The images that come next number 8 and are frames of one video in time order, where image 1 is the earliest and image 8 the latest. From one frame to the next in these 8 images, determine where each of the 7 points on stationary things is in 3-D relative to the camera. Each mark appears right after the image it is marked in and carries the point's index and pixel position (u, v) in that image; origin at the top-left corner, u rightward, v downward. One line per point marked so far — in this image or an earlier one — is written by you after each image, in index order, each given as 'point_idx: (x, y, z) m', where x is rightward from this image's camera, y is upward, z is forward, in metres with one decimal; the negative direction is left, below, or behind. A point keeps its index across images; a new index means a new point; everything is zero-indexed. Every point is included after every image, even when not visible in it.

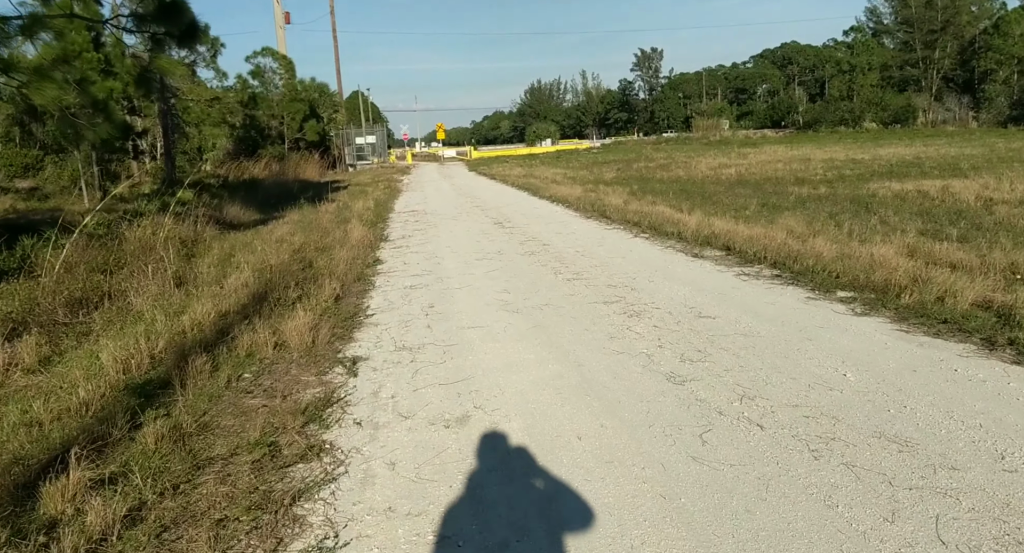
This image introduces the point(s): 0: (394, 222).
0: (-2.5, +1.1, +13.8) m
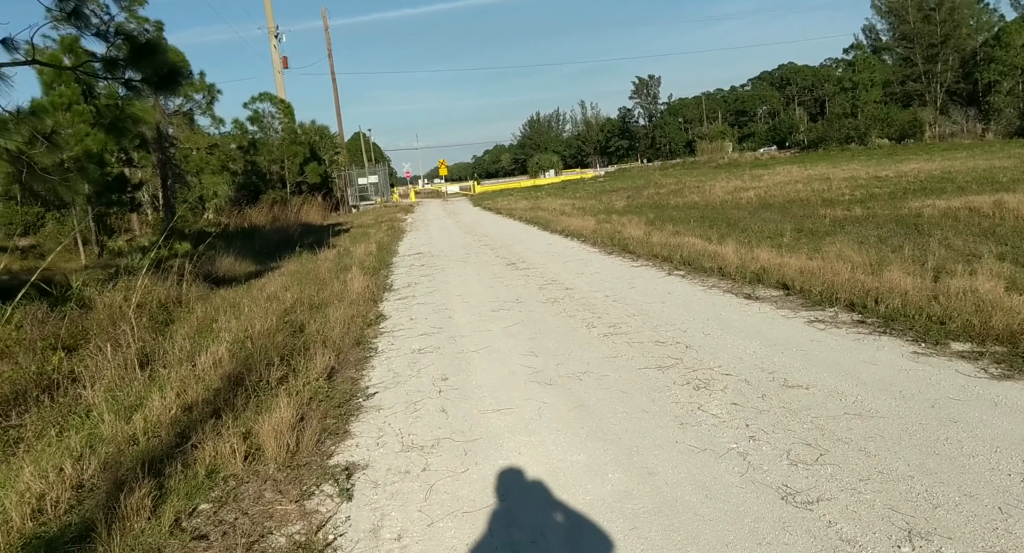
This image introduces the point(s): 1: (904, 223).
0: (-2.2, +0.2, +12.8) m
1: (+7.0, +1.0, +11.7) m
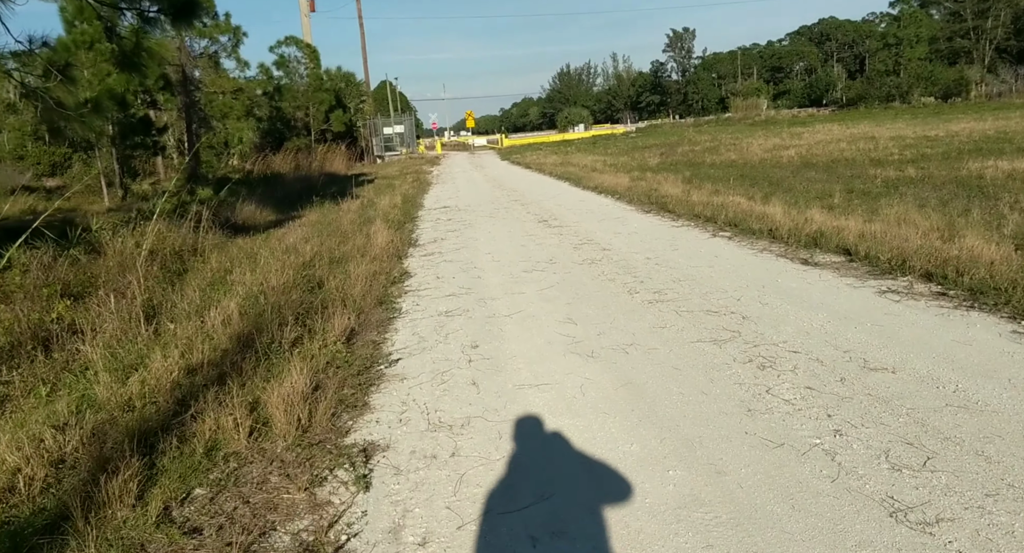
0: (-1.7, +1.0, +12.3) m
1: (+7.5, +1.5, +10.9) m
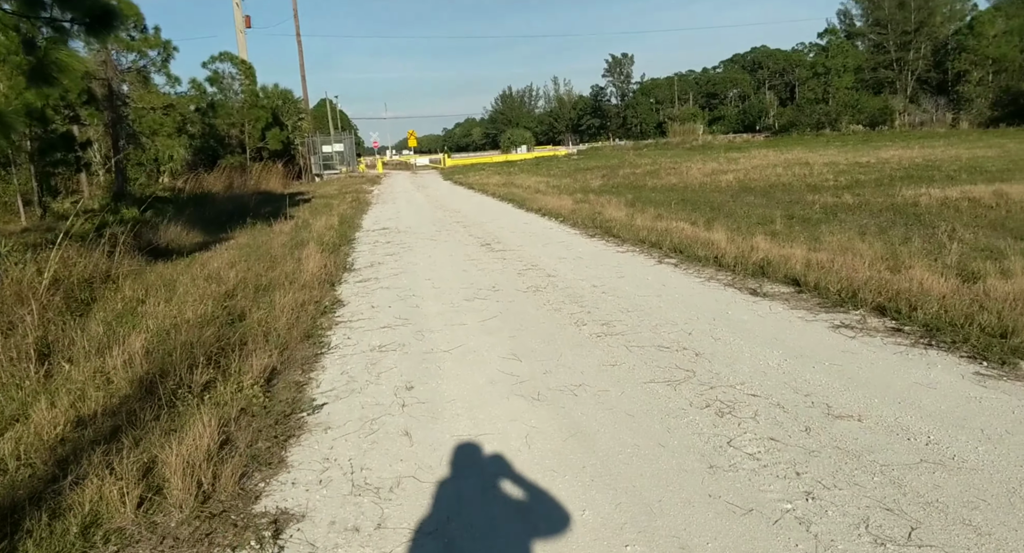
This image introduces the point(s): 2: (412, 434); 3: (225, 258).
0: (-2.7, +0.6, +11.8) m
1: (+6.6, +1.1, +11.1) m
2: (-0.6, -0.9, +3.6) m
3: (-4.1, +0.3, +9.3) m
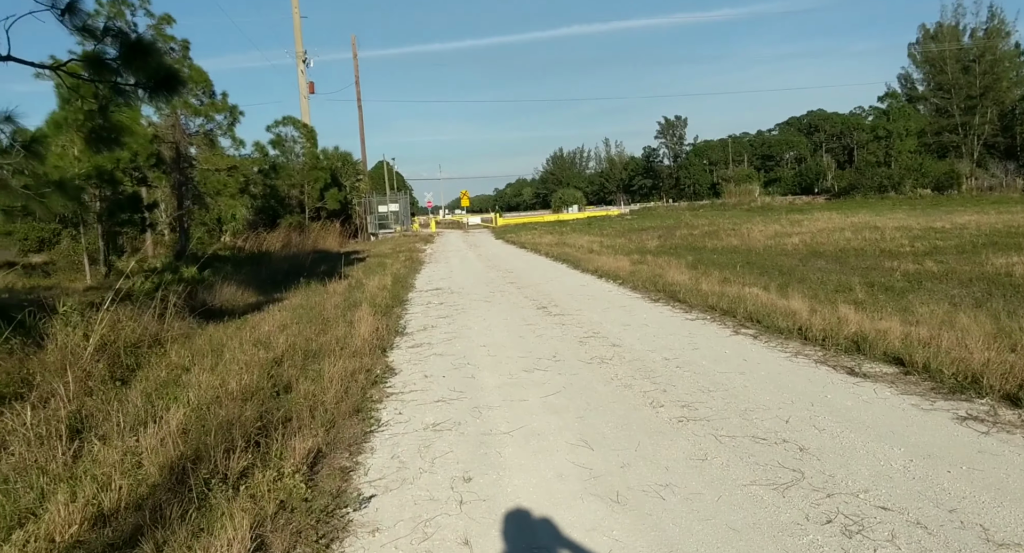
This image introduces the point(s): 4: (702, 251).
0: (-1.7, -0.5, +11.5) m
1: (+7.5, -0.1, +10.2) m
2: (-0.2, -1.2, +3.1) m
3: (-3.3, -0.6, +9.1) m
4: (+5.8, +0.8, +20.0) m
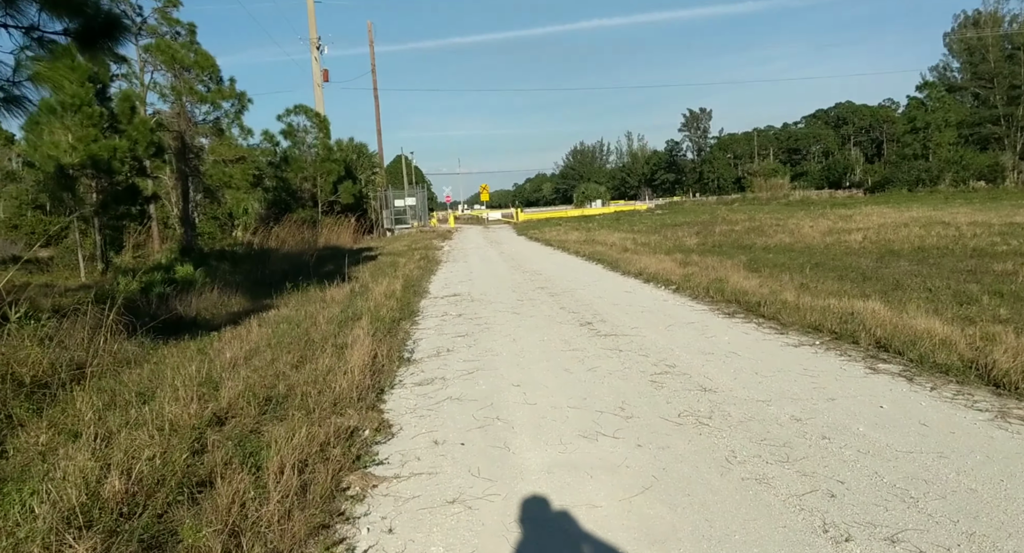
0: (-1.2, -0.6, +9.4) m
1: (+8.0, -0.2, +7.9) m
2: (+0.1, -1.4, +1.0) m
3: (-2.9, -0.7, +7.1) m
4: (+6.5, +0.7, +17.7) m
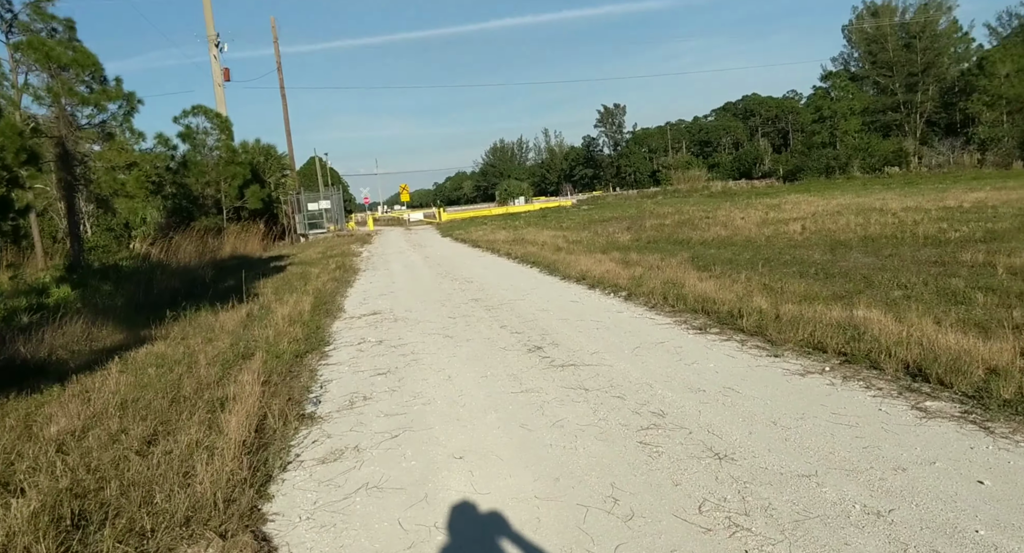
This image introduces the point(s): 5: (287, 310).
0: (-2.0, -0.8, +7.7) m
1: (+7.3, 0.0, +7.2) m
2: (+0.2, -1.6, -0.5) m
3: (-3.4, -1.0, +5.2) m
4: (+4.6, +0.8, +16.8) m
5: (-3.4, -0.5, +9.8) m
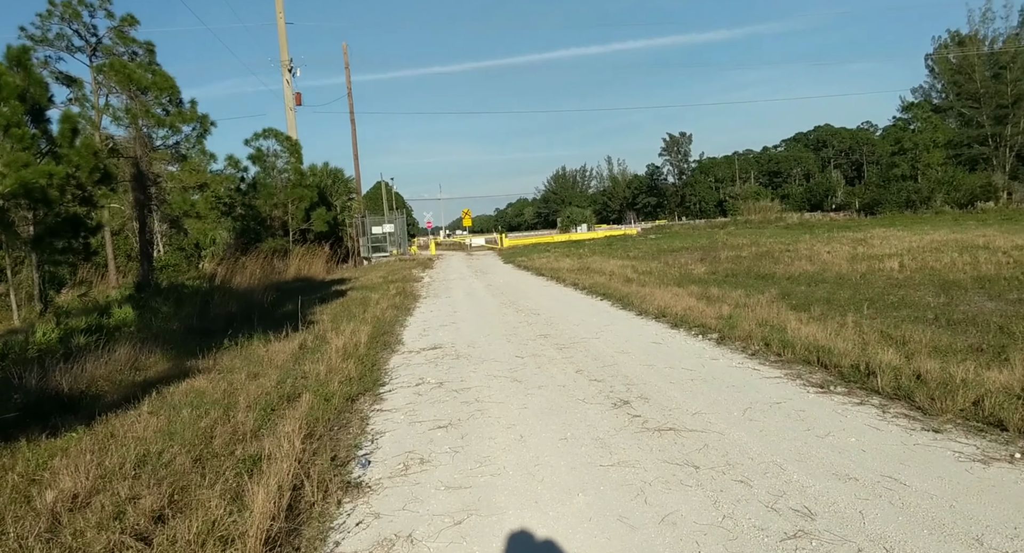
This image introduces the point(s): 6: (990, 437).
0: (-1.2, -1.2, +6.8) m
1: (+8.0, -0.6, +5.6) m
2: (+0.3, -1.6, -1.6) m
3: (-2.8, -1.2, +4.5) m
4: (+6.3, -0.1, +15.4) m
5: (-2.4, -0.9, +9.1) m
6: (+3.2, -1.0, +4.4) m
